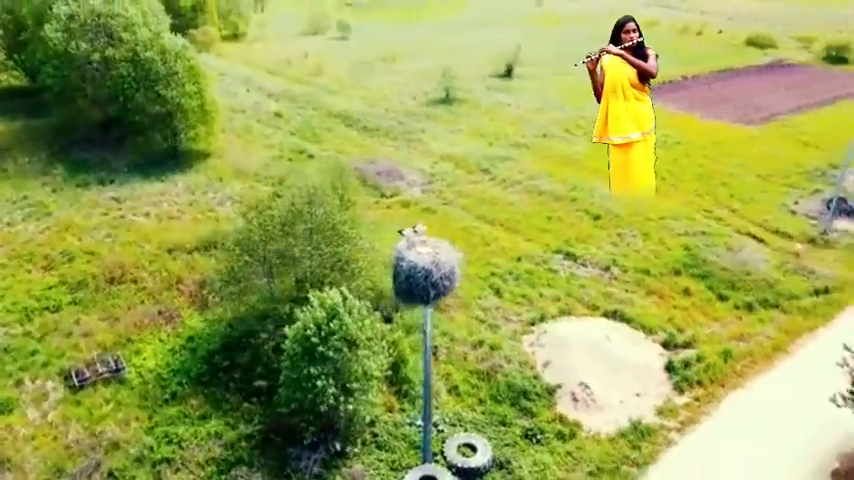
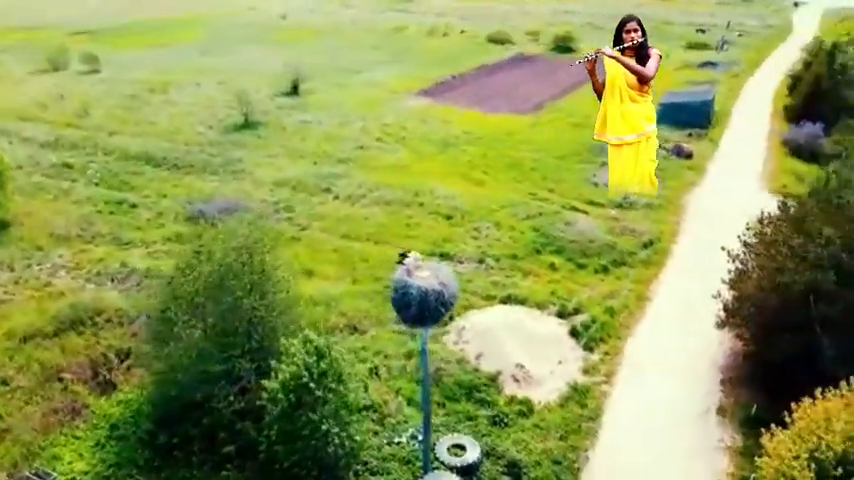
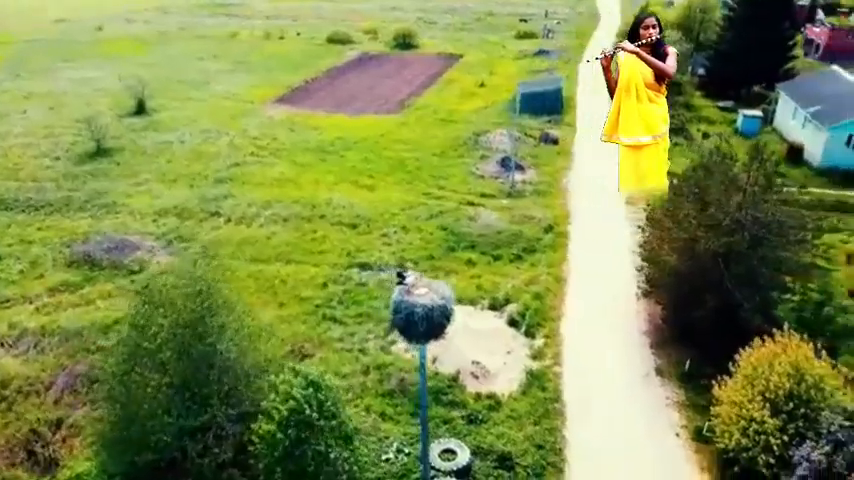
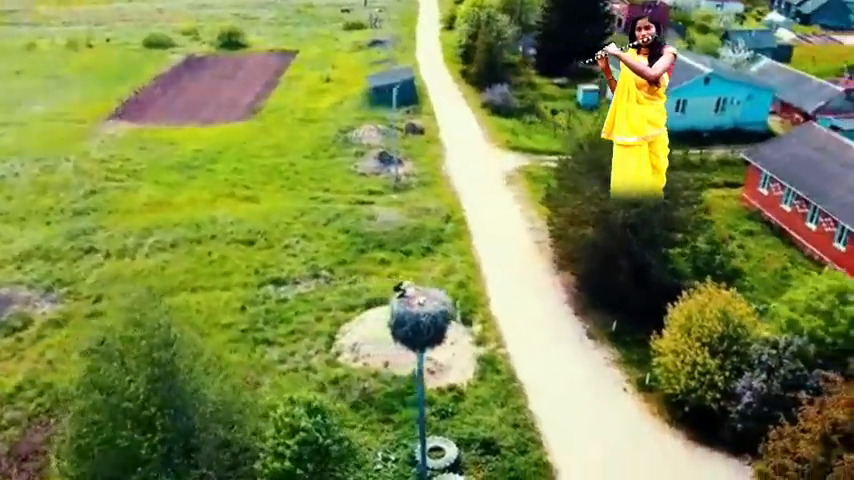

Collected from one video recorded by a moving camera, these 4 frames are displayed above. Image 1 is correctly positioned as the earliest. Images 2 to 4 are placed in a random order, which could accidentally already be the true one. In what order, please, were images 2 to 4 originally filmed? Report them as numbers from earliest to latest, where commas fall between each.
2, 3, 4
